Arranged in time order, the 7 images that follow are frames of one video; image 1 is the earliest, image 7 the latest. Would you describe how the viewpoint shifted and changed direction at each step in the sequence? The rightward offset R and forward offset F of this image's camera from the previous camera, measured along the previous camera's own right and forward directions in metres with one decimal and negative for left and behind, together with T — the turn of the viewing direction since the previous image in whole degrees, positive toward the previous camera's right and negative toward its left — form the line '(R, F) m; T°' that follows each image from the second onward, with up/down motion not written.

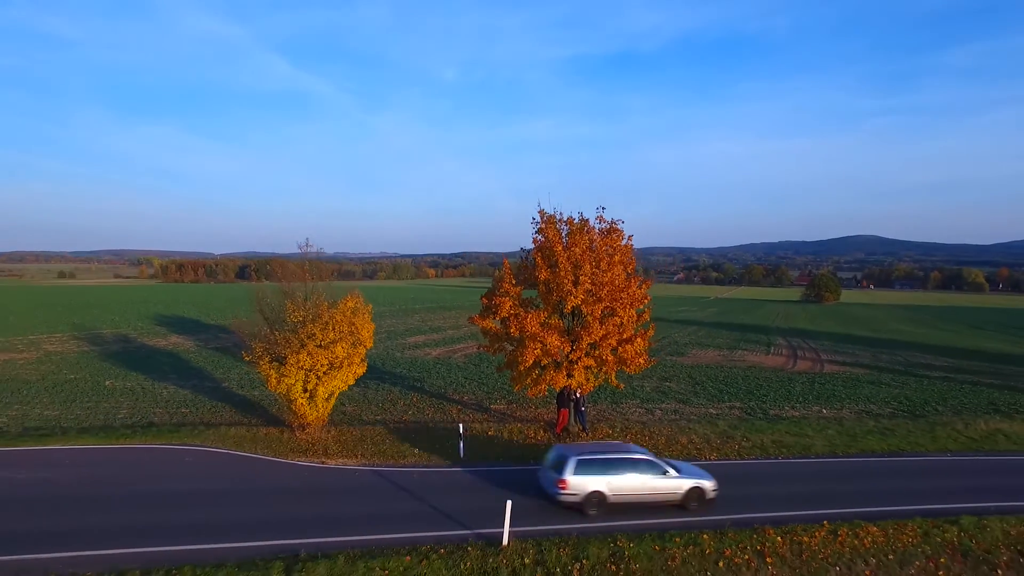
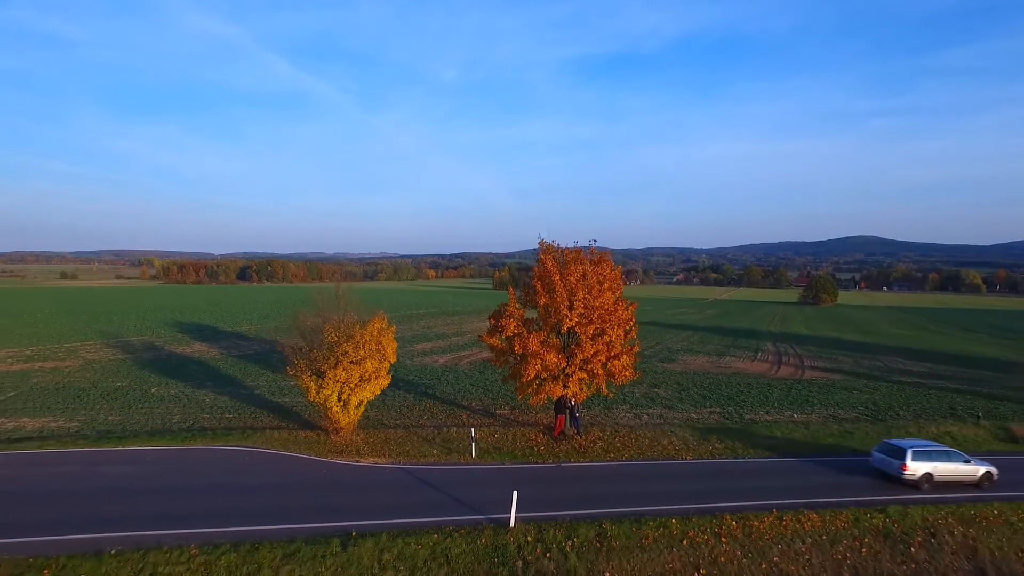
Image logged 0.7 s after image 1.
(-0.1, -2.0) m; 0°
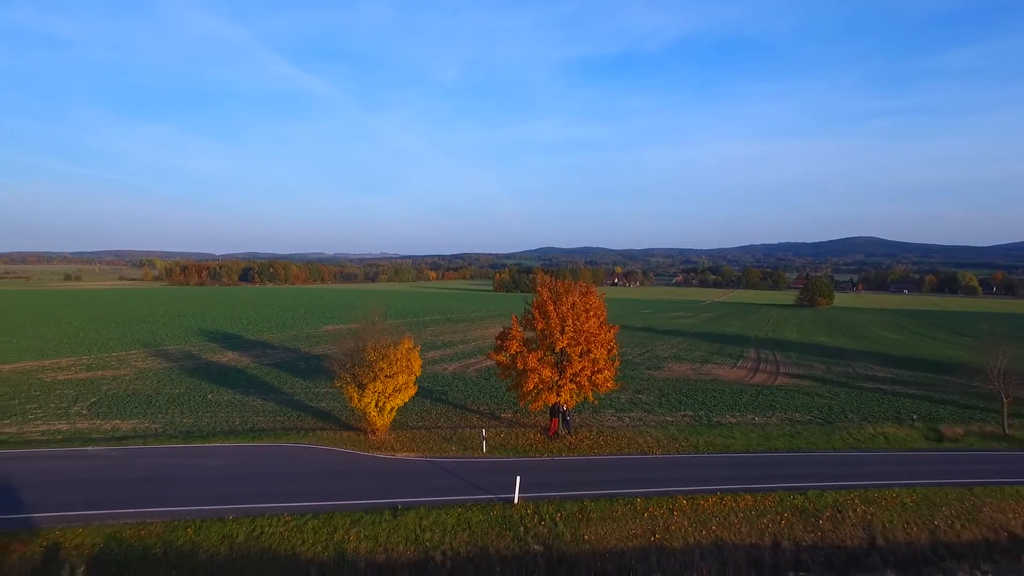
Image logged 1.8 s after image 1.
(-0.1, -3.4) m; 0°
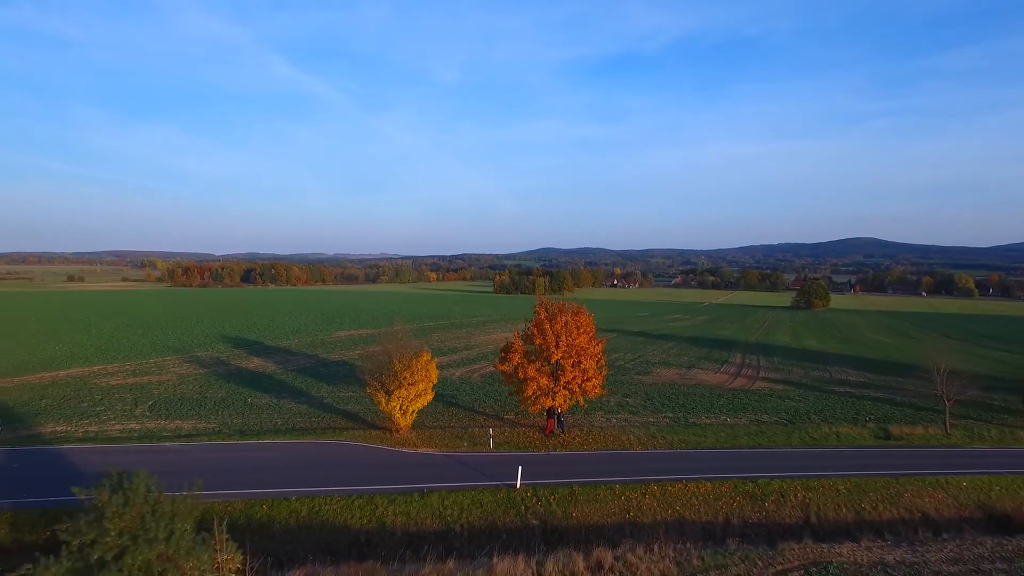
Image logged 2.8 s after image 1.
(-0.1, -3.2) m; 0°
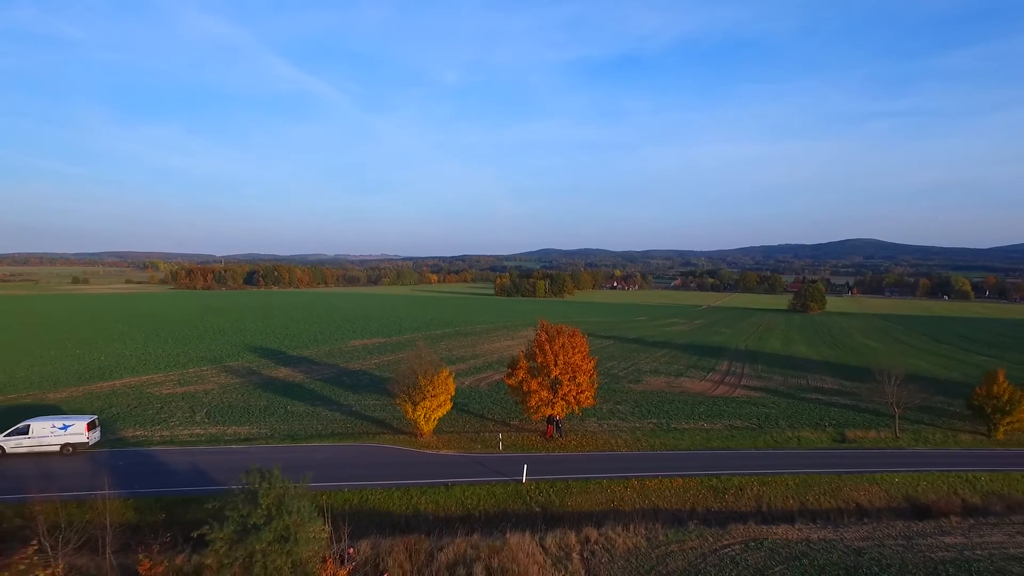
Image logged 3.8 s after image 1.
(-0.2, -3.9) m; 0°
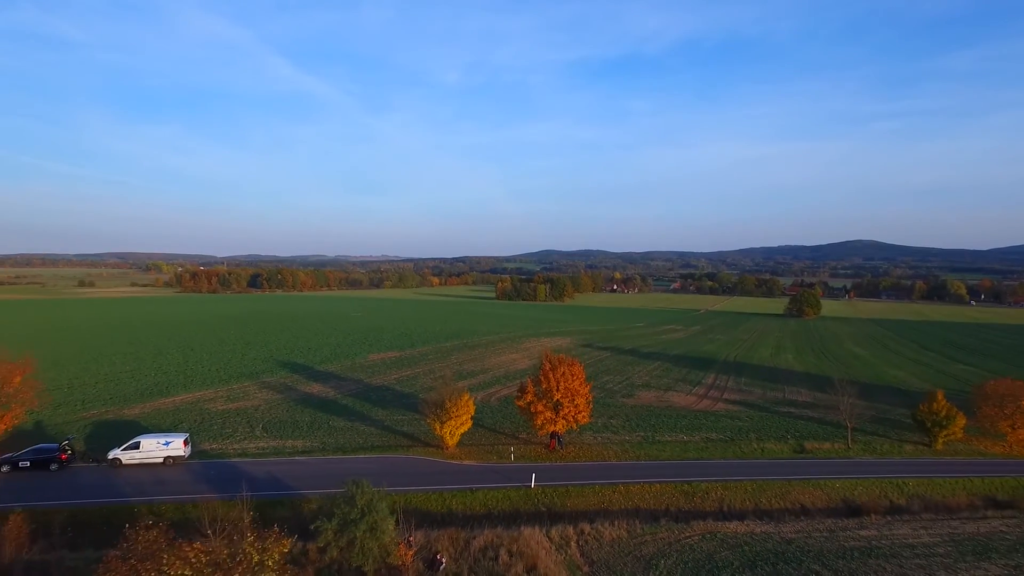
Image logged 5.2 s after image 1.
(-0.5, -5.2) m; 0°
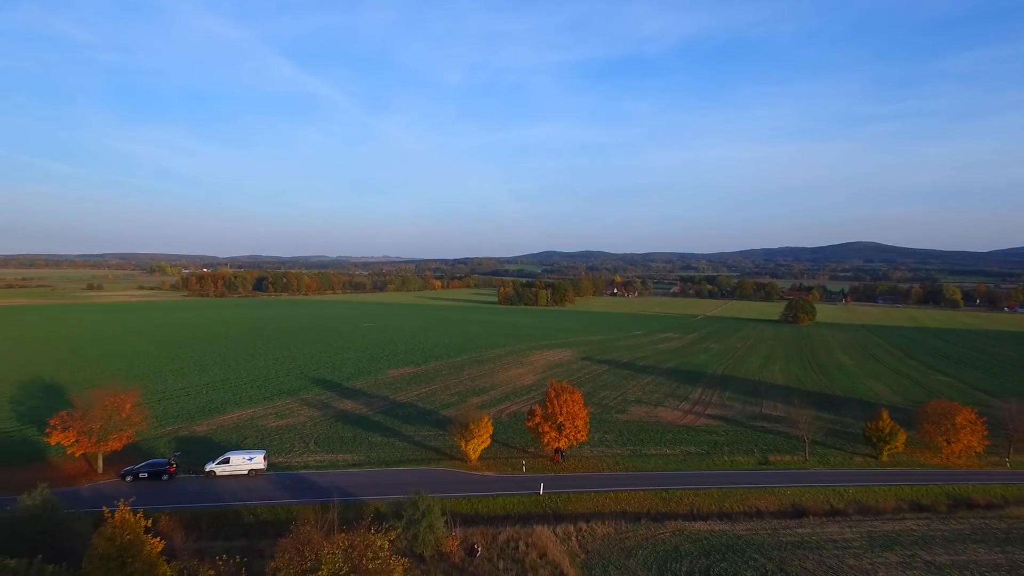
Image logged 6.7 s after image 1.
(-0.7, -6.6) m; 0°
